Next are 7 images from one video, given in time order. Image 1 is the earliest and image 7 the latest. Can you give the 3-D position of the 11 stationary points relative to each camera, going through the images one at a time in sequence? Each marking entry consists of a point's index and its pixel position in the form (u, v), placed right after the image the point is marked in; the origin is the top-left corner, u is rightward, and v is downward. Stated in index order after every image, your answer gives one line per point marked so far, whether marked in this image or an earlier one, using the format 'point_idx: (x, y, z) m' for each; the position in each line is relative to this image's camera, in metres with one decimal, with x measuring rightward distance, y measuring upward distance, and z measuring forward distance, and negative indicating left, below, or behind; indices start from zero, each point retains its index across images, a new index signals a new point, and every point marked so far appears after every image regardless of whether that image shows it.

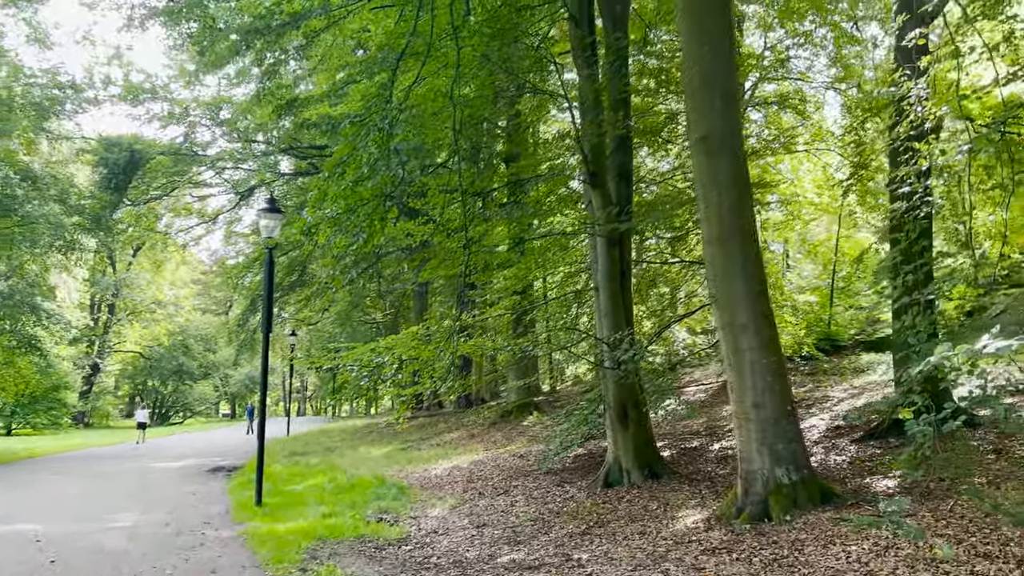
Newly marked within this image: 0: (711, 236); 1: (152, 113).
0: (+1.5, +0.4, +6.3) m
1: (-8.0, +3.9, +18.1) m
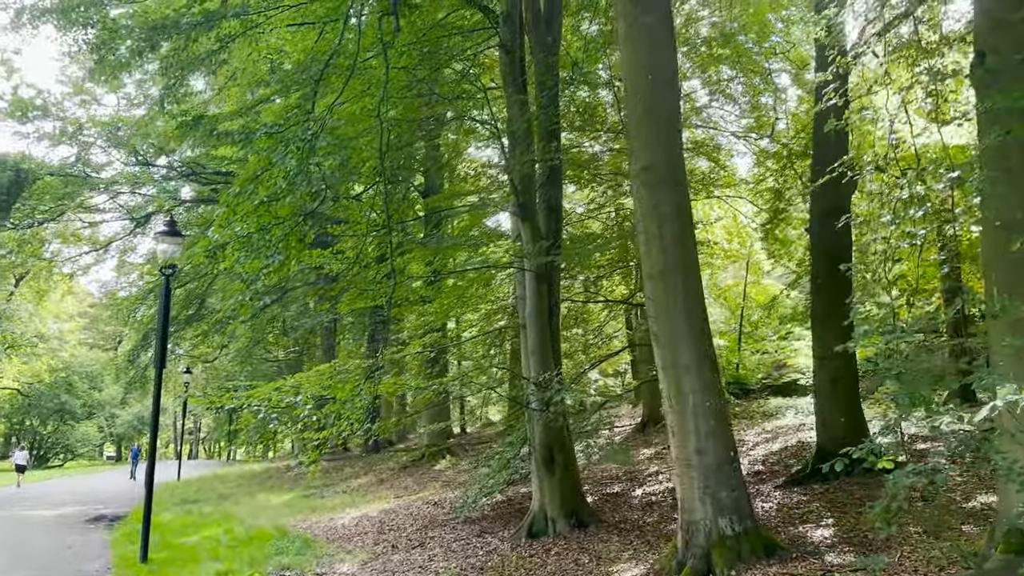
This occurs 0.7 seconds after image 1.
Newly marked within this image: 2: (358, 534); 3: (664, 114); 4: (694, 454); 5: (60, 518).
0: (+1.0, +0.1, +5.9) m
1: (-9.7, +3.2, +16.8) m
2: (-1.9, -3.0, +10.0) m
3: (+1.1, +1.3, +5.9) m
4: (+1.3, -1.2, +5.7) m
5: (-6.8, -3.5, +12.2) m
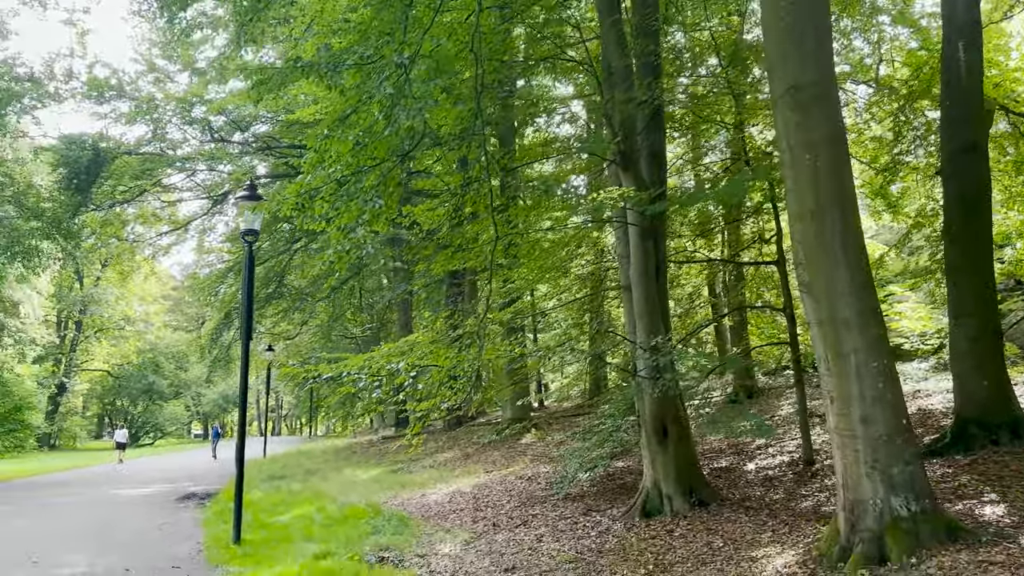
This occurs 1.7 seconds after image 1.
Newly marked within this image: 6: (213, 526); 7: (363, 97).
0: (+1.8, +0.5, +5.1) m
1: (-8.1, +3.6, +16.7) m
2: (-0.7, -2.6, +9.5) m
3: (+1.9, +1.6, +5.0) m
4: (+2.1, -0.8, +4.9) m
5: (-5.4, -3.1, +12.1) m
6: (-3.2, -2.5, +8.7) m
7: (-1.1, +1.5, +6.2) m
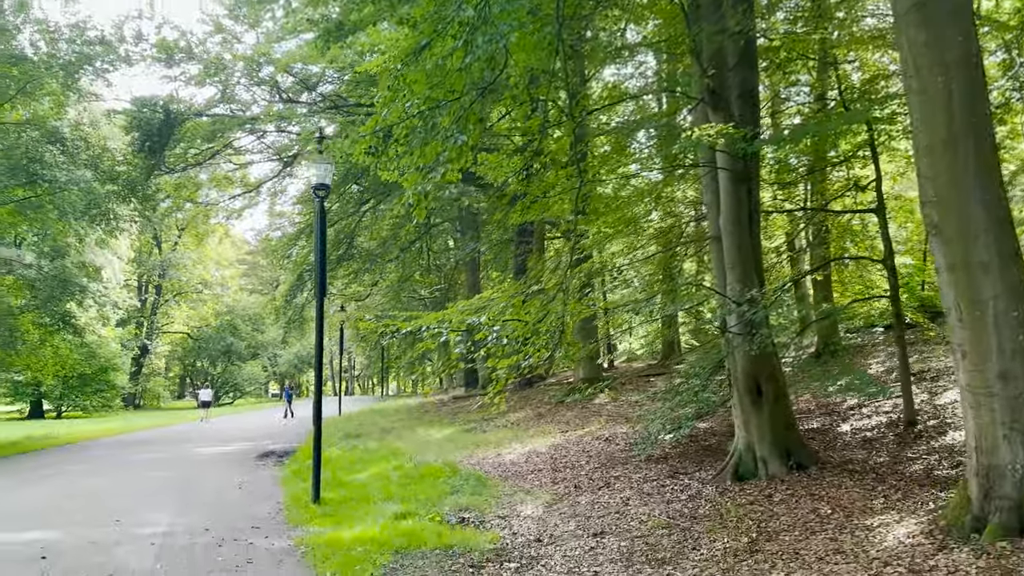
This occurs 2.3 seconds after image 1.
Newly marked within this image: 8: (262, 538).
0: (+2.3, +0.8, +4.5) m
1: (-6.7, +4.4, +16.7) m
2: (+0.2, -2.1, +9.2) m
3: (+2.3, +2.0, +4.4) m
4: (+2.6, -0.5, +4.3) m
5: (-4.3, -2.5, +12.2) m
6: (-2.3, -2.1, +8.6) m
7: (-0.5, +1.8, +5.8) m
8: (-1.8, -1.8, +5.7) m
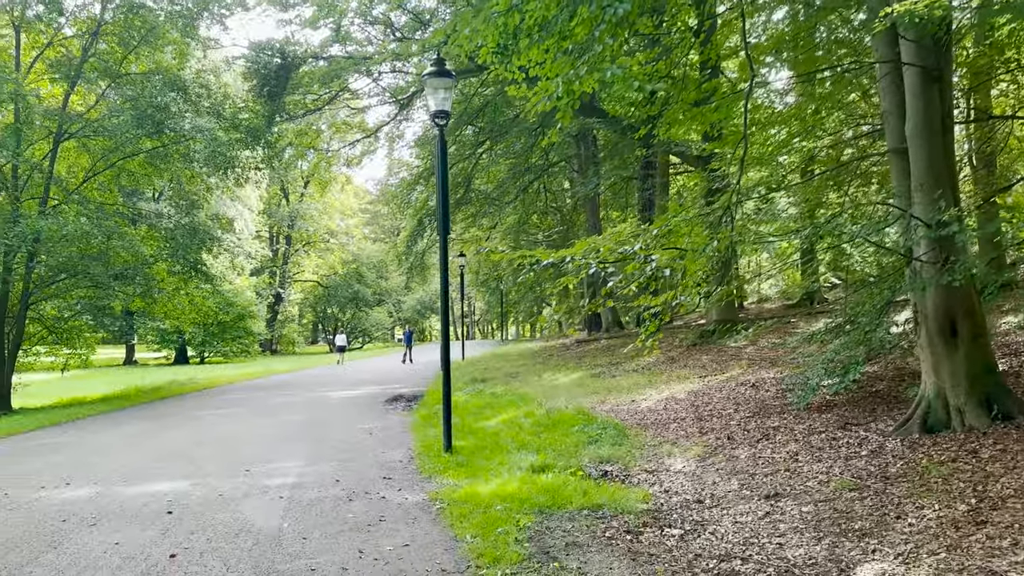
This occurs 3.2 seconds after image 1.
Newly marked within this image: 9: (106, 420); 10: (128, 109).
0: (+3.0, +1.2, +3.3) m
1: (-4.2, +5.5, +16.4) m
2: (+1.7, -1.4, +8.5) m
3: (+3.0, +2.4, +3.1) m
4: (+3.3, -0.1, +3.2) m
5: (-2.3, -1.7, +12.1) m
6: (-0.9, -1.5, +8.2) m
7: (+0.3, +2.3, +5.0) m
8: (-0.8, -1.3, +5.3) m
9: (-4.8, -1.5, +9.6) m
10: (-6.6, +3.1, +13.8) m
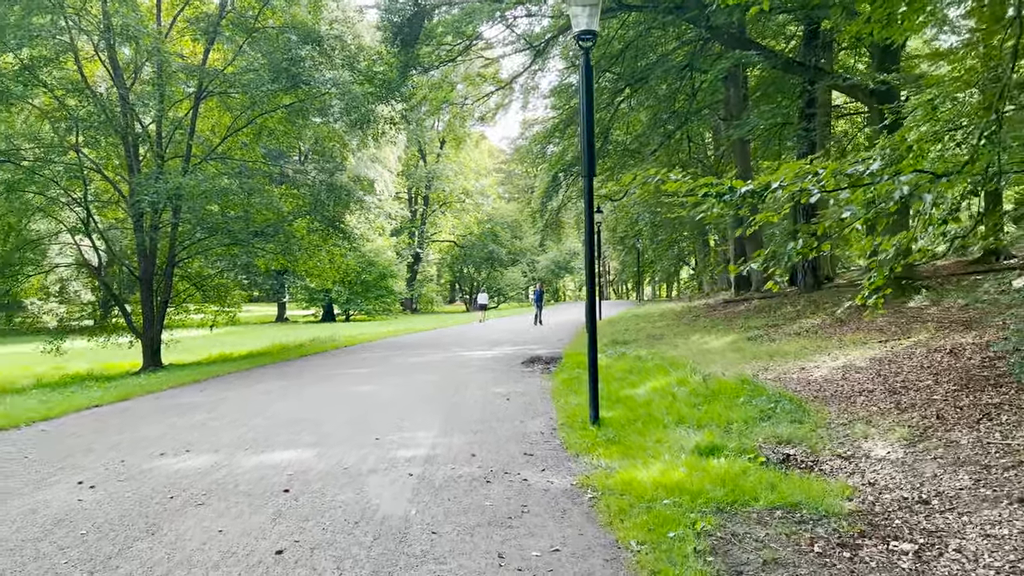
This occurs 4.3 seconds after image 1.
0: (+3.5, +1.4, +1.8) m
1: (-1.5, +6.4, +15.7) m
2: (+3.1, -0.9, +7.3) m
3: (+3.5, +2.5, +1.6) m
4: (+3.8, +0.1, +1.8) m
5: (-0.2, -1.1, +11.5) m
6: (+0.5, -1.0, +7.5) m
7: (+1.2, +2.5, +3.9) m
8: (+0.1, -1.0, +4.5) m
9: (-3.1, -1.0, +9.4) m
10: (-4.2, +3.8, +13.7) m
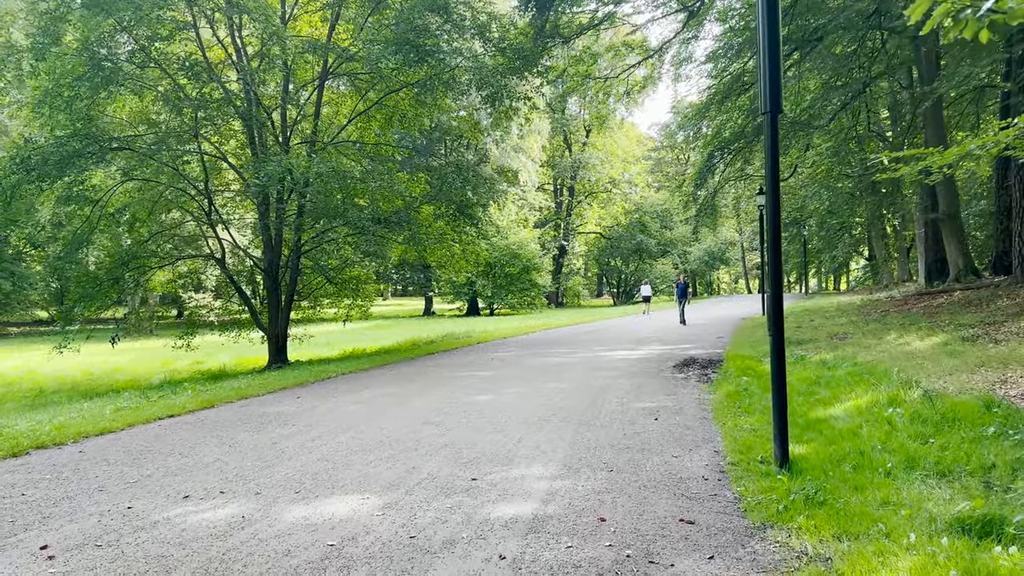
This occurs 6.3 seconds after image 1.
0: (+3.5, +1.5, -0.4) m
1: (+1.1, +6.5, +14.2) m
2: (+4.1, -0.8, +5.0) m
3: (+3.4, +2.6, -0.6) m
4: (+3.8, +0.2, -0.5) m
5: (+1.6, -0.9, +9.8) m
6: (+1.5, -0.9, +5.7) m
7: (+1.5, +2.6, +2.0) m
8: (+0.7, -1.0, +2.9) m
9: (-1.6, -0.9, +8.3) m
10: (-1.9, +3.9, +12.6) m
